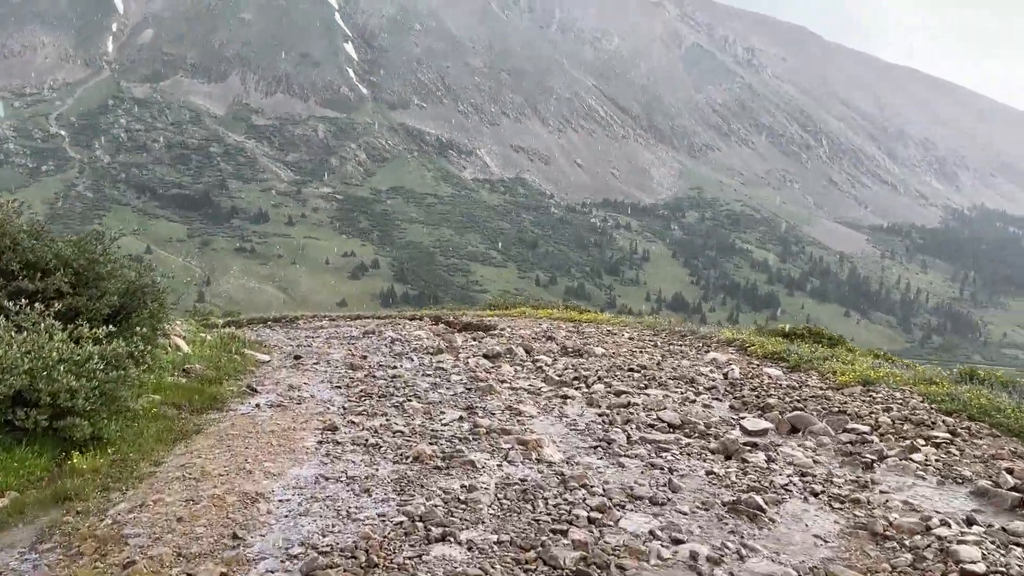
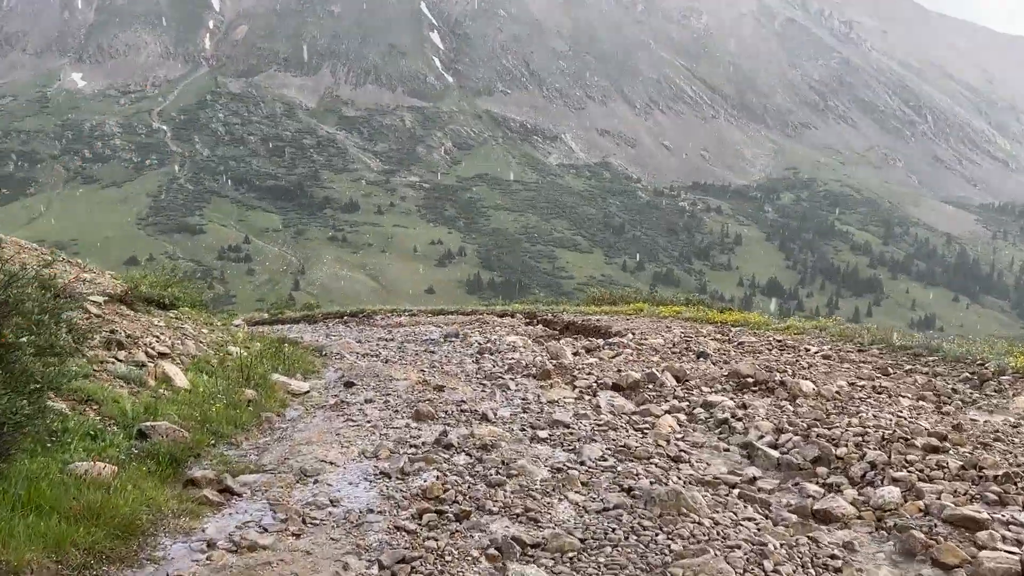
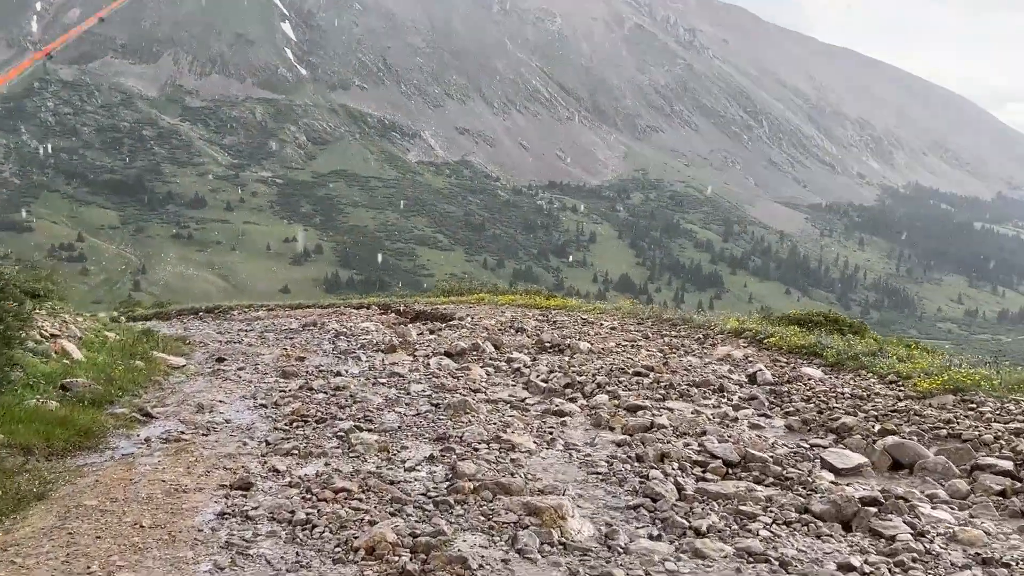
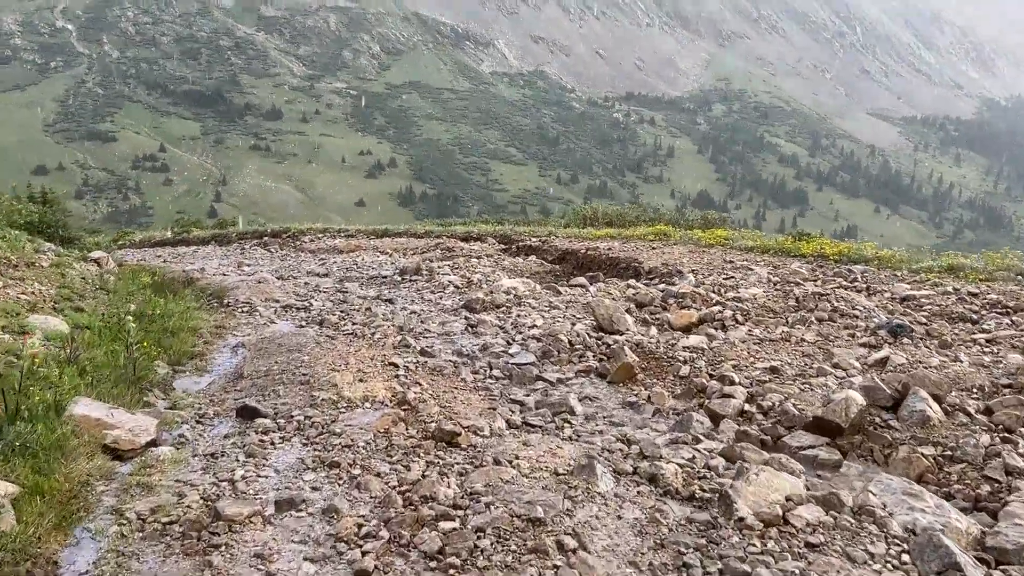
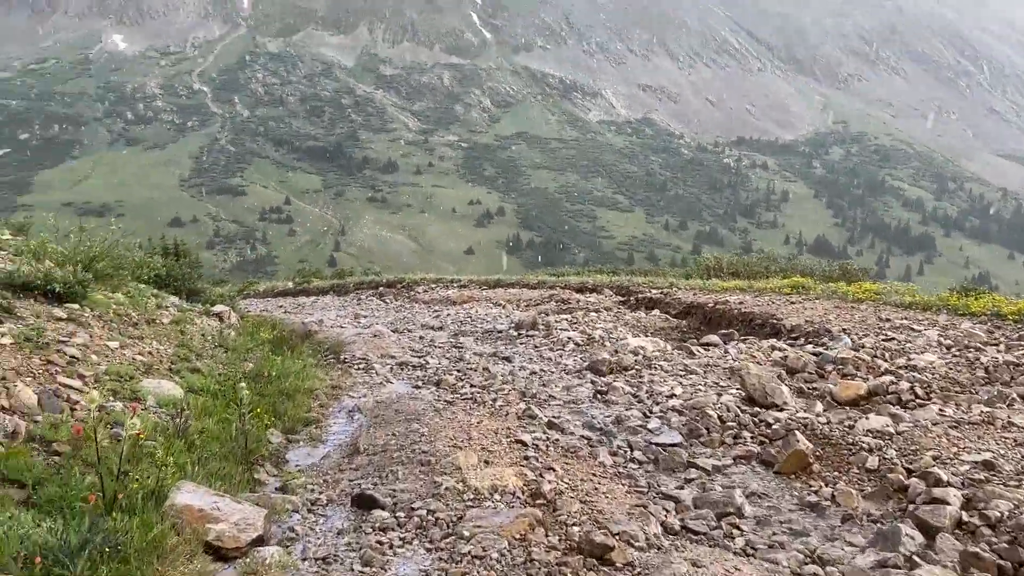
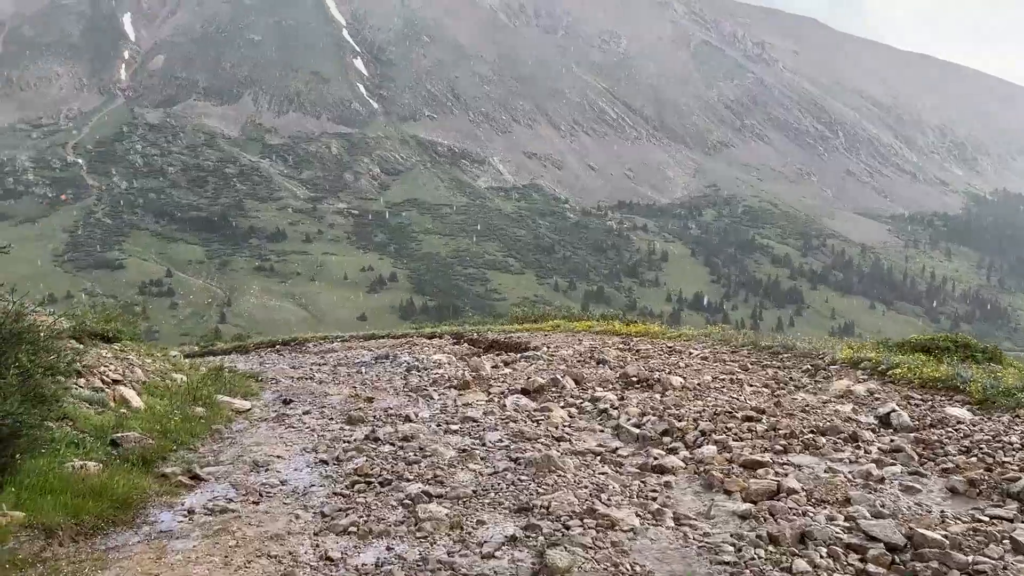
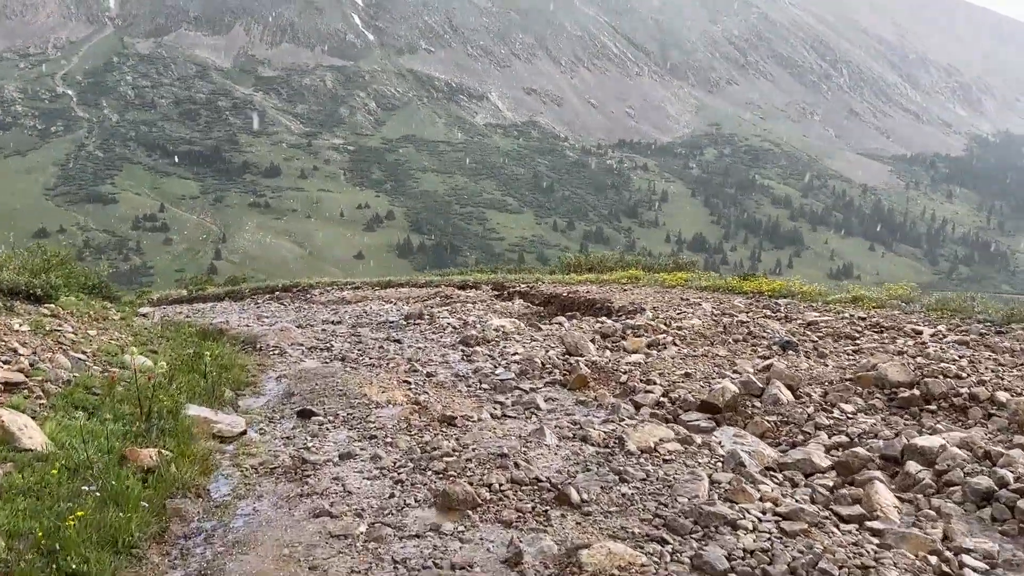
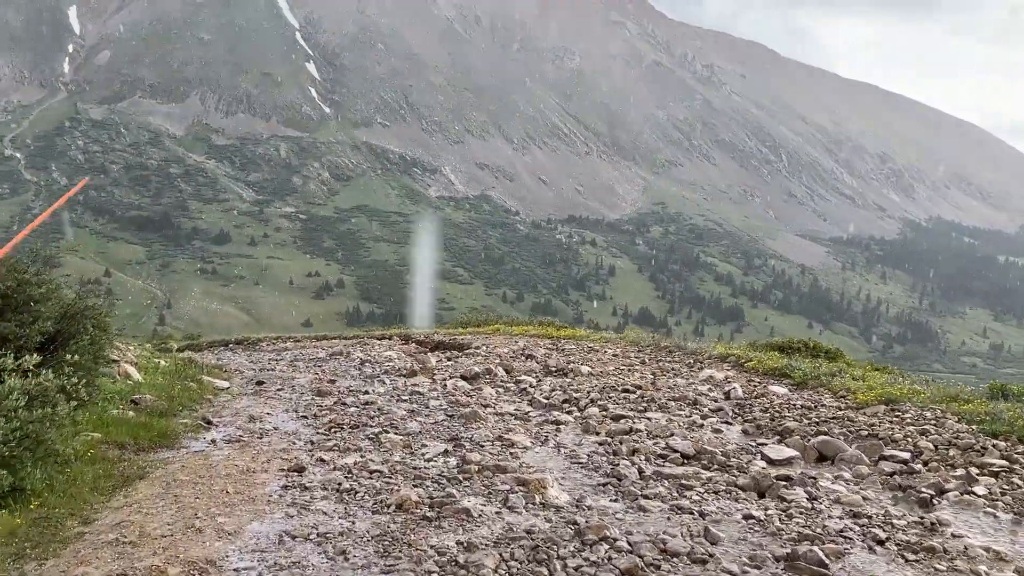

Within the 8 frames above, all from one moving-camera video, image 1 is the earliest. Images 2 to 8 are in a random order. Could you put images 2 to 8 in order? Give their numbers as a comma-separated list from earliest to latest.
8, 3, 6, 2, 7, 4, 5
